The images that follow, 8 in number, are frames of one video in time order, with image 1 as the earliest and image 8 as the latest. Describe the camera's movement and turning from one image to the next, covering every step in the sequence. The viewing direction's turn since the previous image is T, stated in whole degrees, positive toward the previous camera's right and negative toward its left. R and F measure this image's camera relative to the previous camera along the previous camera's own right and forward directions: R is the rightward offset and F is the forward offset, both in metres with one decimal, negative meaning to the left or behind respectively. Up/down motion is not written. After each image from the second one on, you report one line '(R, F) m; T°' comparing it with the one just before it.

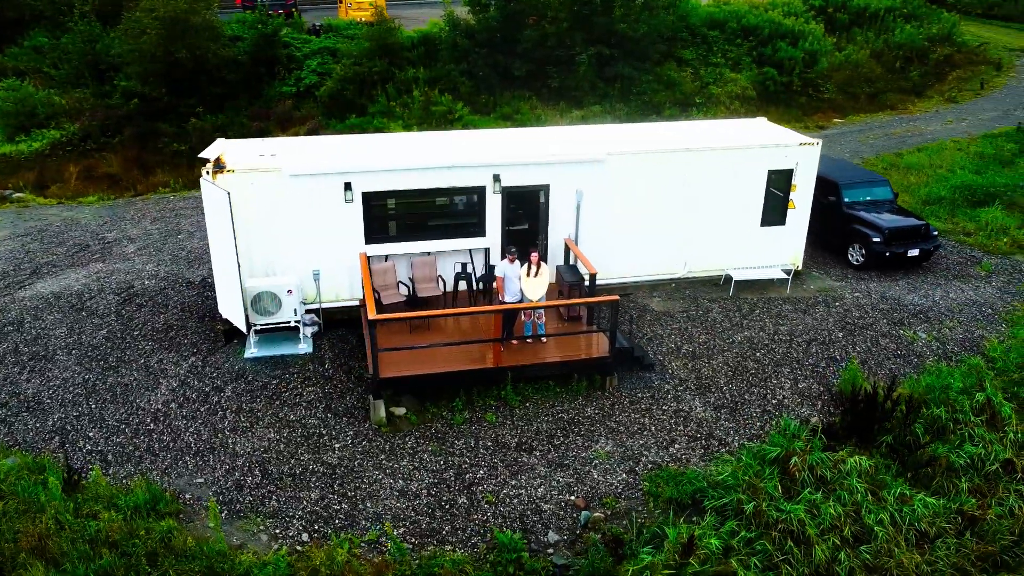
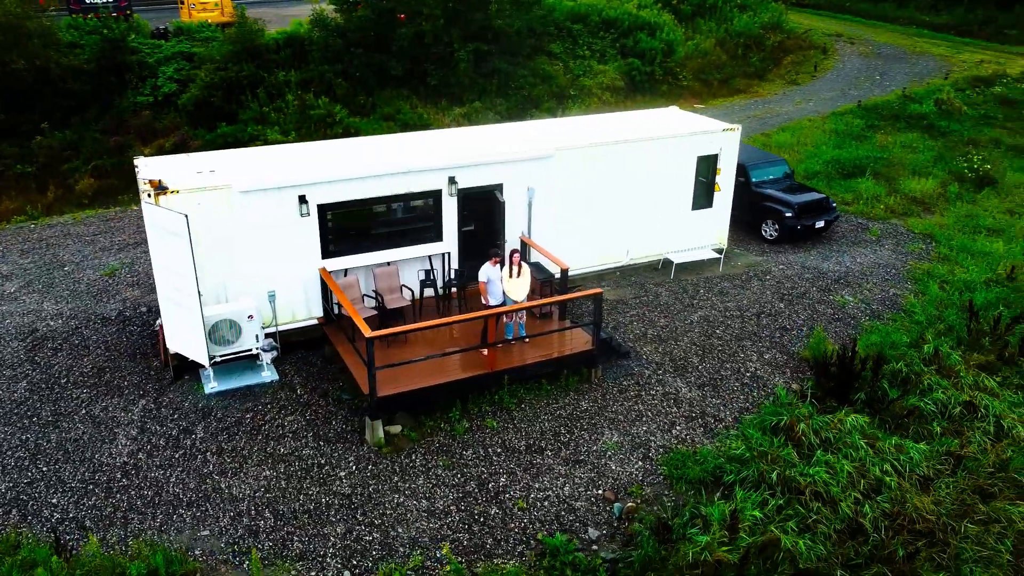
(-1.7, +0.3) m; +12°
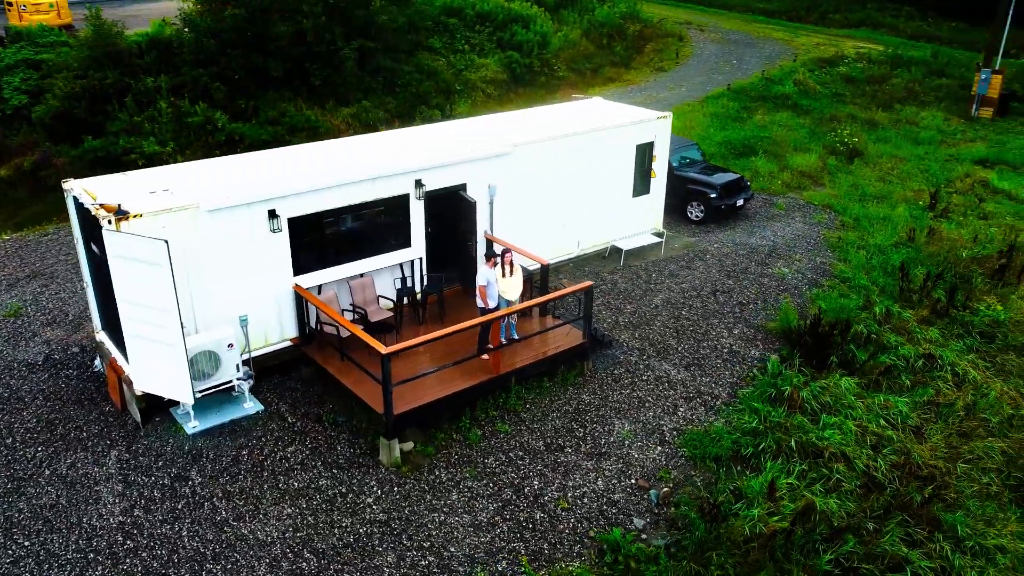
(-1.7, +0.3) m; +12°
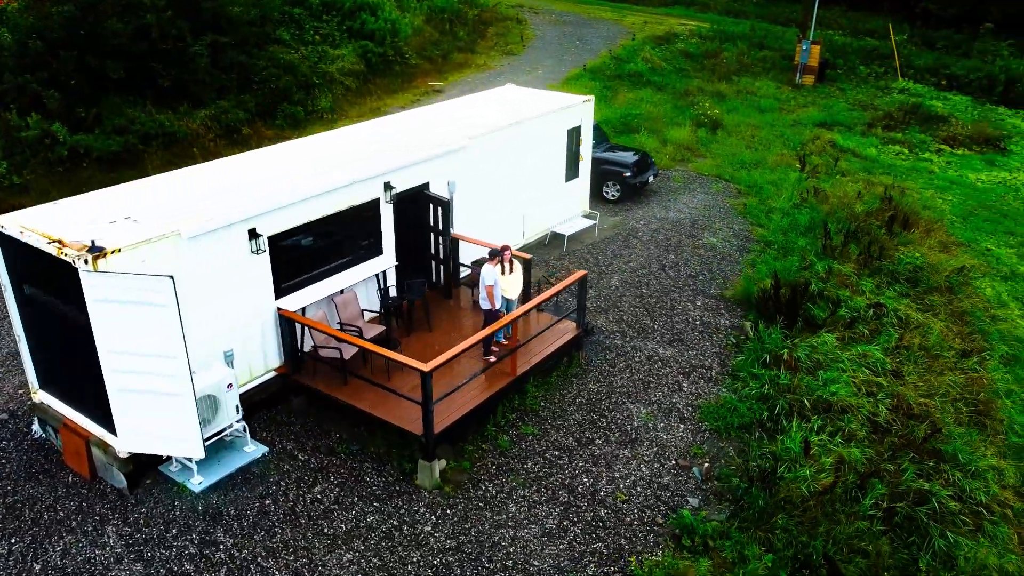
(-2.1, +0.5) m; +14°
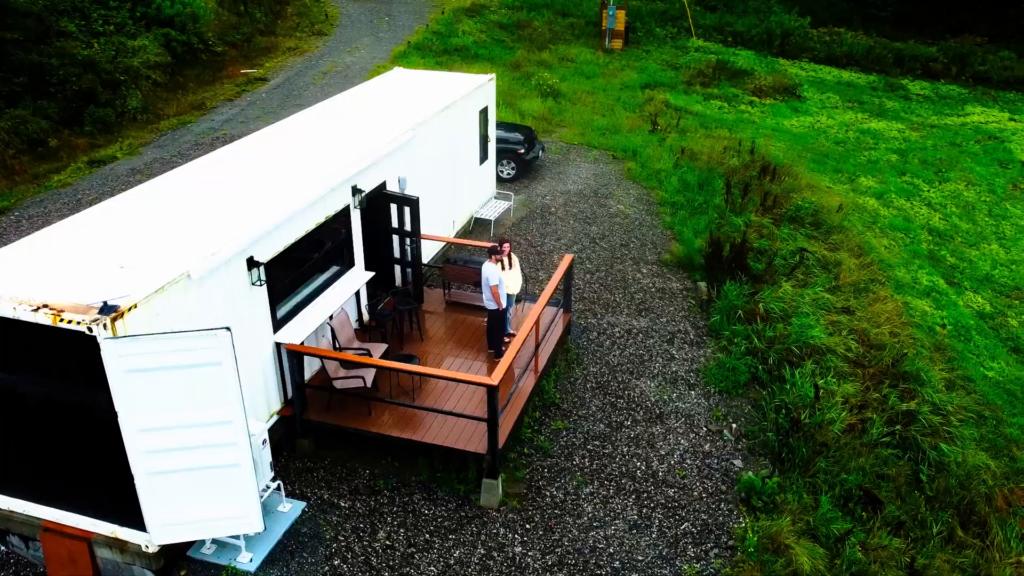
(-2.3, +0.7) m; +16°
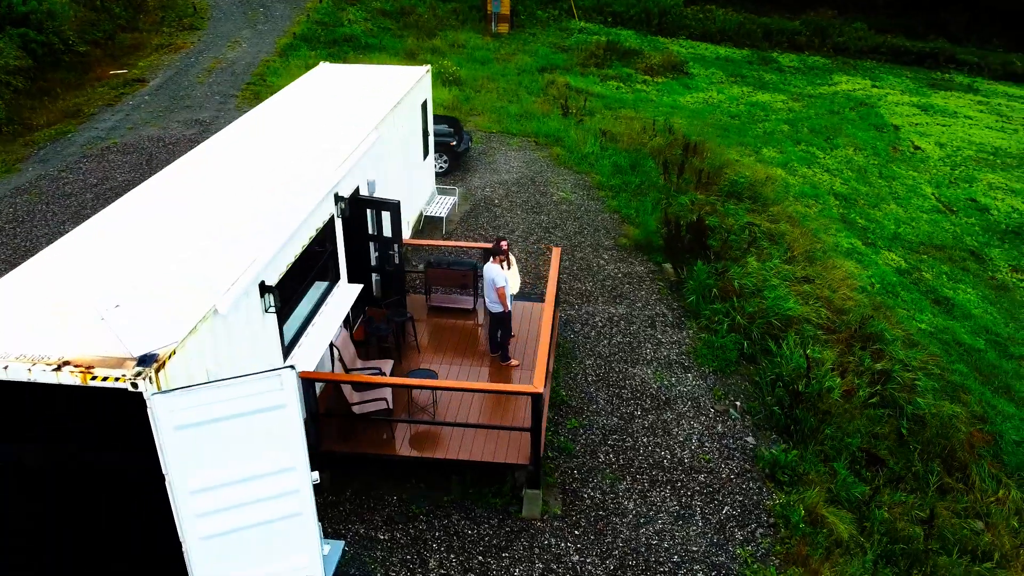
(-1.3, +0.4) m; +10°
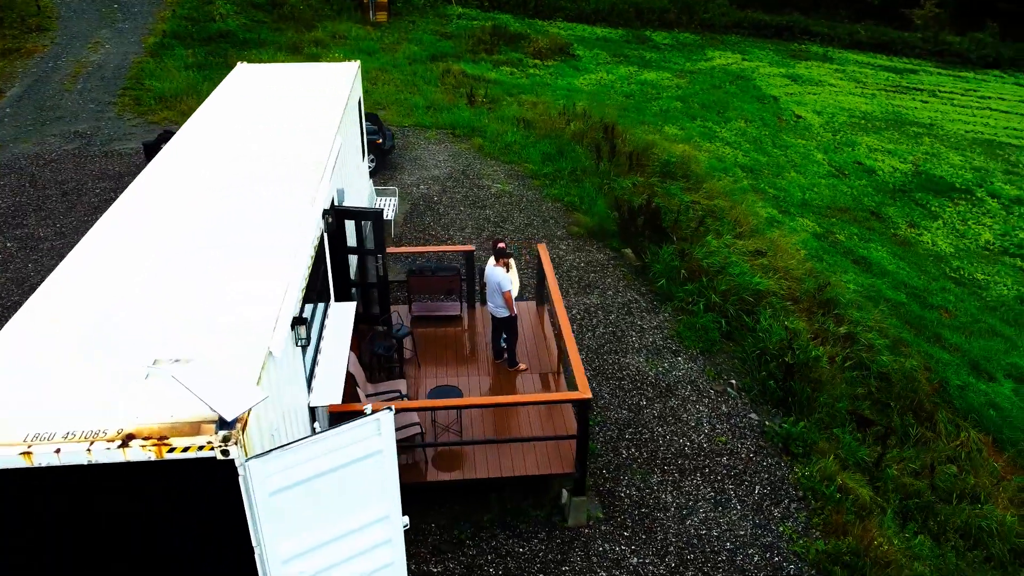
(-1.3, +0.4) m; +10°
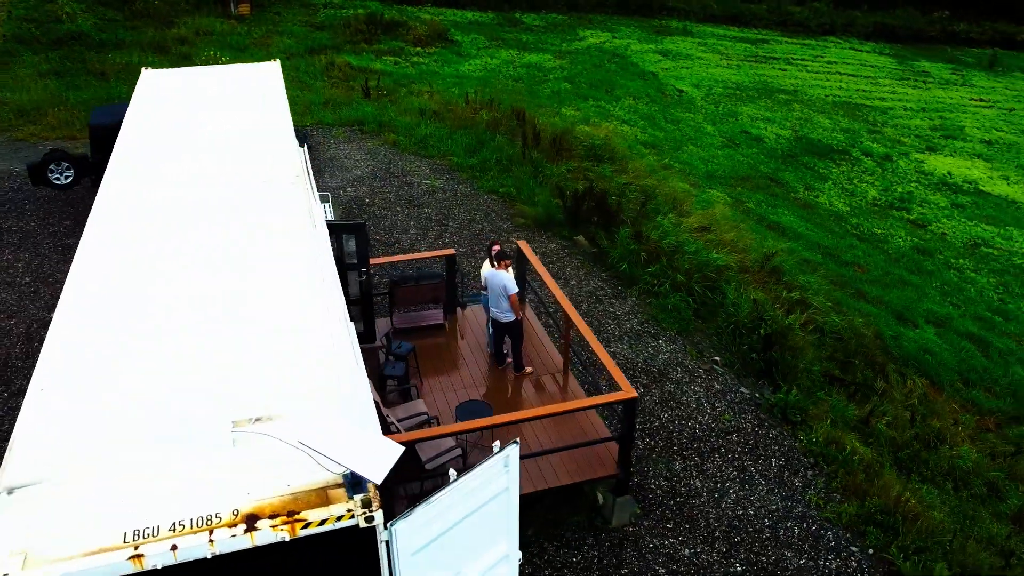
(-1.3, +0.4) m; +10°
